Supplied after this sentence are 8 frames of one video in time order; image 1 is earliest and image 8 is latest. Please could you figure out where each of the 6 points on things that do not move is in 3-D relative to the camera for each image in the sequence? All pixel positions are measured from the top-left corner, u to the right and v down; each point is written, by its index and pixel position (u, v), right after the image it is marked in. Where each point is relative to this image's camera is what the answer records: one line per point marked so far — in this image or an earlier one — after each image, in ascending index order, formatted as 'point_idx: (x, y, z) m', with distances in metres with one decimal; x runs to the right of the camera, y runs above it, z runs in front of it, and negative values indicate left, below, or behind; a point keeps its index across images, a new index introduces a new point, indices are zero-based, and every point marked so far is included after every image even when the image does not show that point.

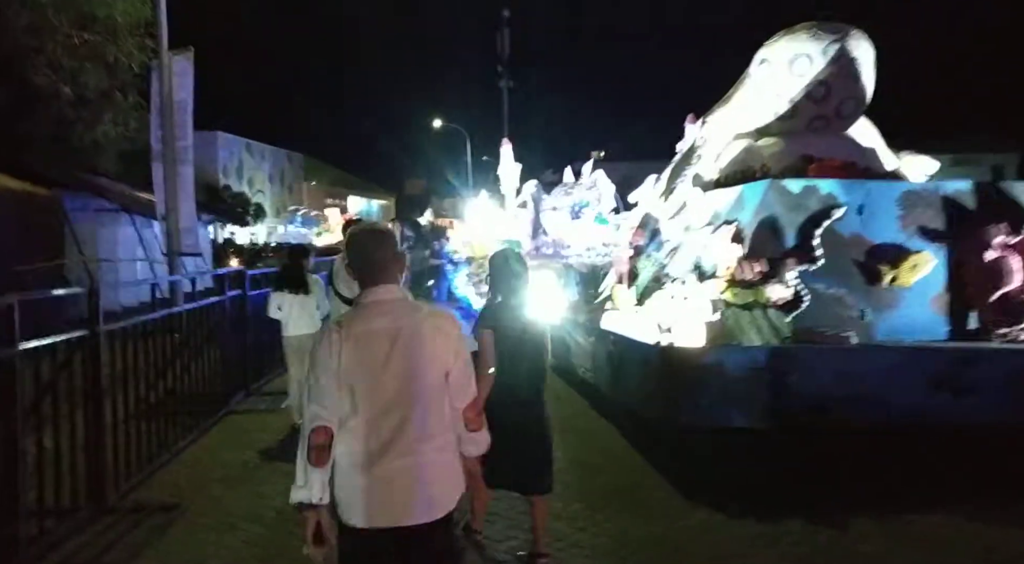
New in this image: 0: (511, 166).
0: (0.0, +3.7, +19.1) m
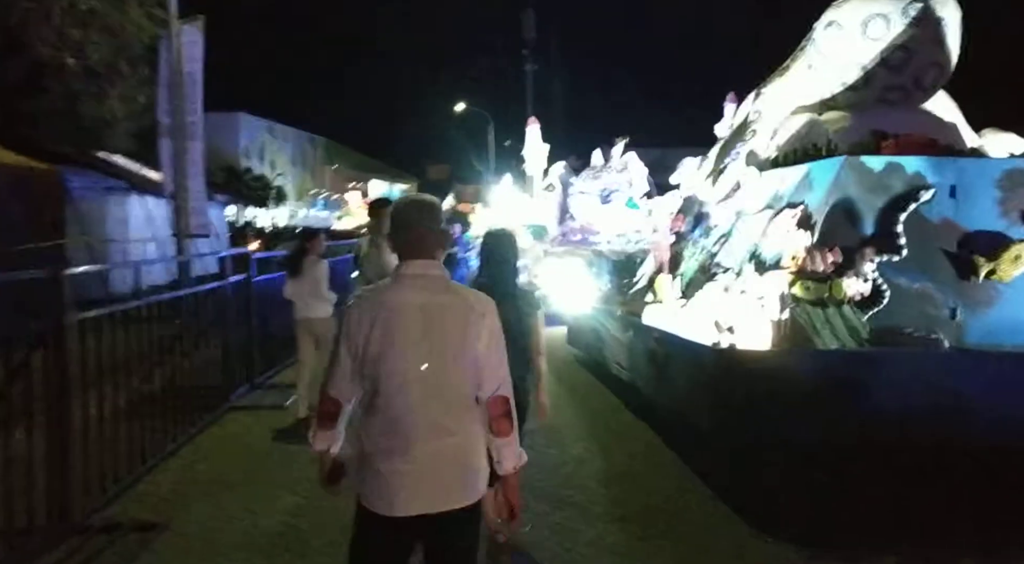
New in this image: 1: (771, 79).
0: (+0.8, +4.1, +18.2) m
1: (+3.6, +2.9, +8.2) m
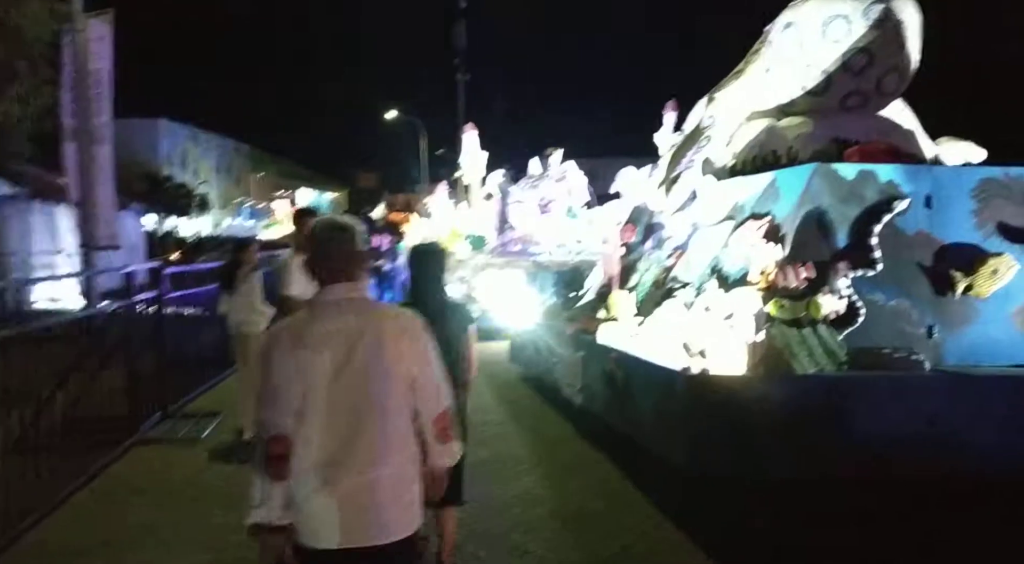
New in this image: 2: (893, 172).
0: (-1.1, +3.7, +17.5) m
1: (+2.8, +2.7, +7.8) m
2: (+3.4, +1.0, +5.4) m
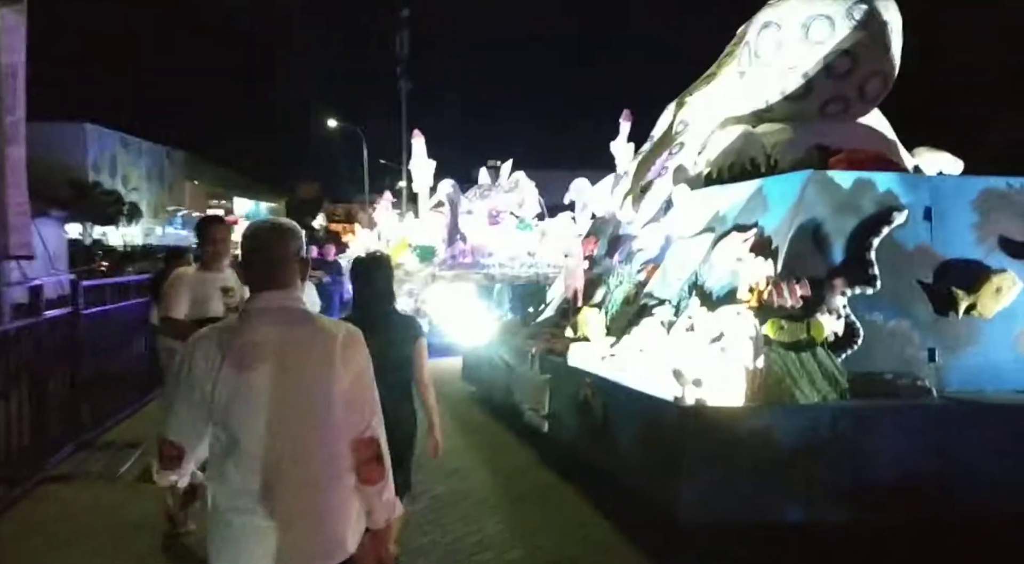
0: (-2.5, +3.3, +16.7) m
1: (+2.3, +2.5, +7.4) m
2: (+3.1, +0.8, +4.9) m
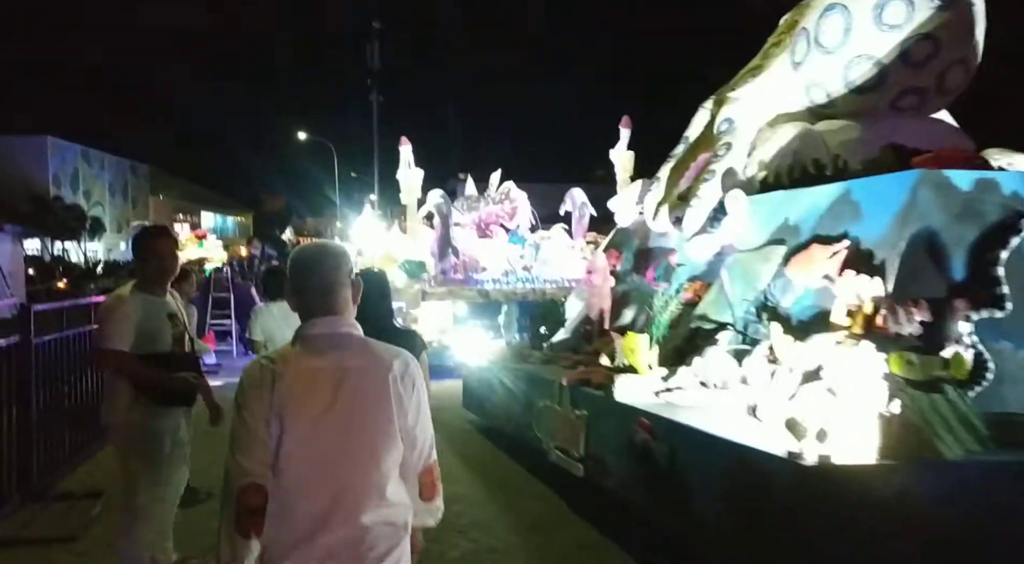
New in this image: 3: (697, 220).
0: (-2.7, +2.9, +15.6) m
1: (+2.5, +2.3, +6.6) m
2: (+3.5, +0.7, +4.1) m
3: (+1.8, +0.6, +5.9) m
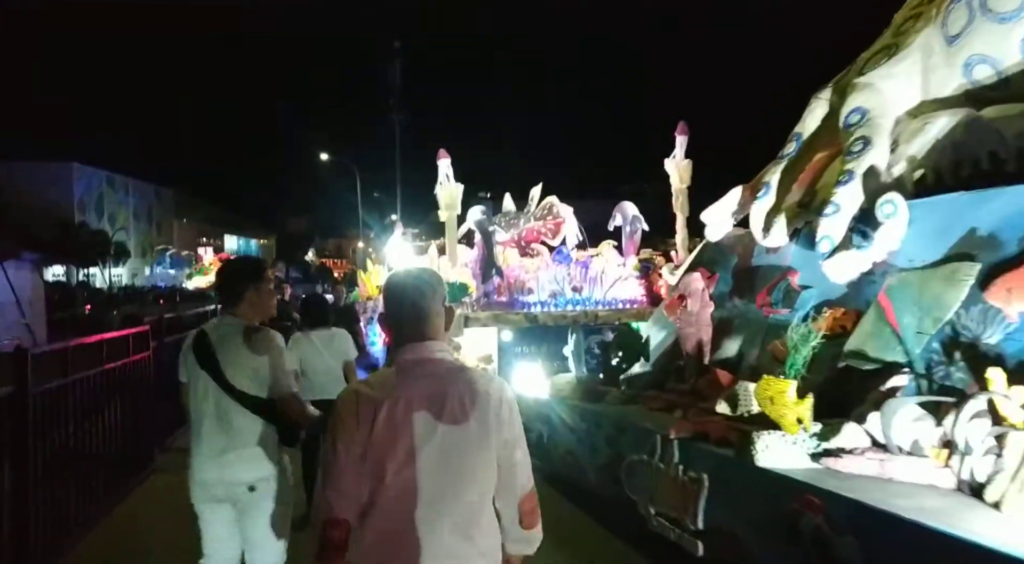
0: (-1.7, +2.3, +14.7) m
1: (+3.2, +2.0, +5.5) m
2: (+4.2, +0.6, +3.0) m
3: (+2.6, +0.4, +4.7) m
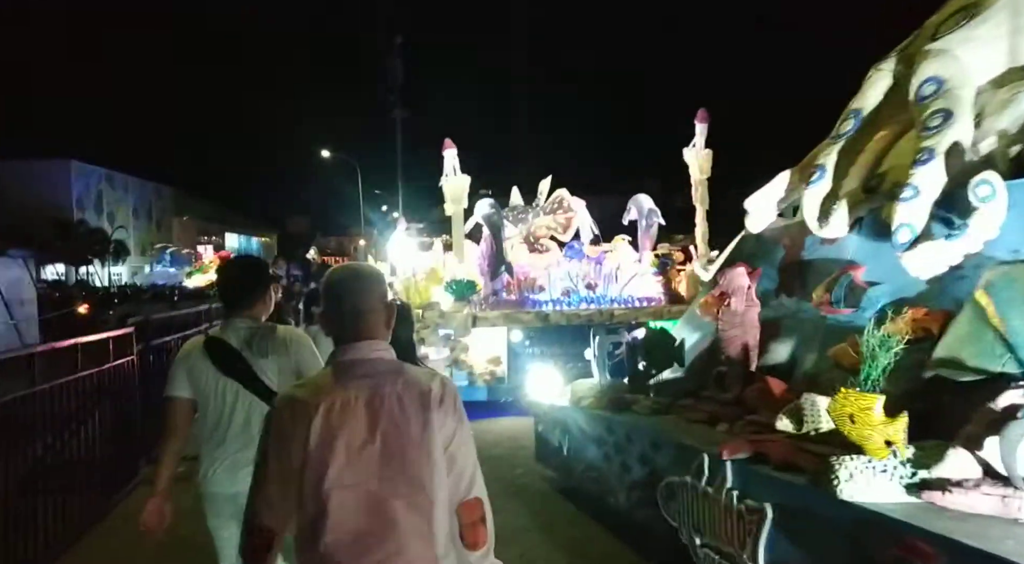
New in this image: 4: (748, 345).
0: (-1.5, +2.4, +14.0) m
1: (+3.4, +2.1, +4.8) m
2: (+4.3, +0.6, +2.3) m
3: (+2.8, +0.5, +4.0) m
4: (+2.1, -0.6, +5.3) m
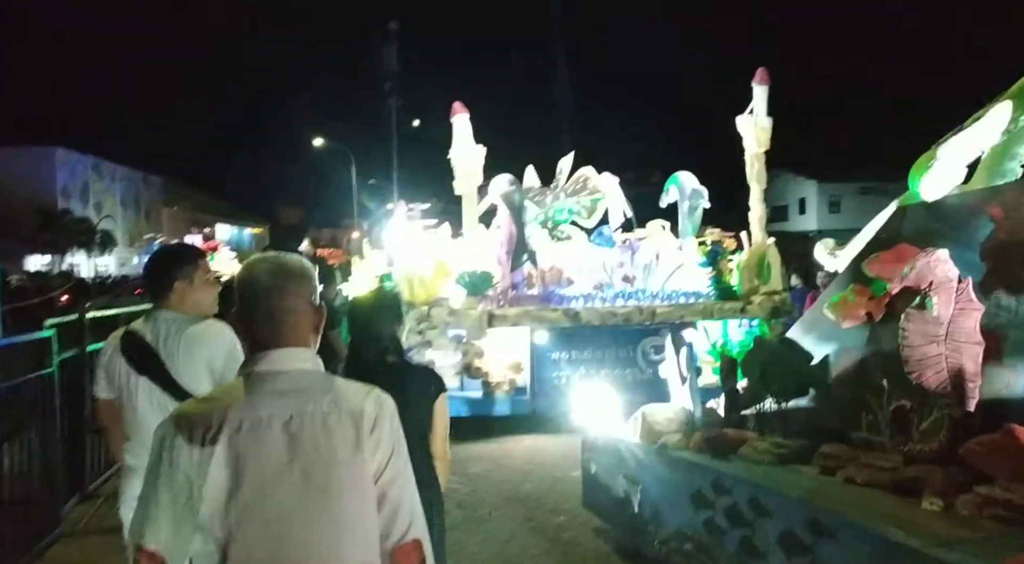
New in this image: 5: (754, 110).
0: (-1.1, +2.5, +12.0) m
1: (+3.9, +2.1, +2.8) m
2: (+4.8, +0.6, +0.4) m
3: (+3.2, +0.5, +2.1) m
4: (+2.5, -0.5, +3.4) m
5: (+4.1, +3.0, +10.1) m
